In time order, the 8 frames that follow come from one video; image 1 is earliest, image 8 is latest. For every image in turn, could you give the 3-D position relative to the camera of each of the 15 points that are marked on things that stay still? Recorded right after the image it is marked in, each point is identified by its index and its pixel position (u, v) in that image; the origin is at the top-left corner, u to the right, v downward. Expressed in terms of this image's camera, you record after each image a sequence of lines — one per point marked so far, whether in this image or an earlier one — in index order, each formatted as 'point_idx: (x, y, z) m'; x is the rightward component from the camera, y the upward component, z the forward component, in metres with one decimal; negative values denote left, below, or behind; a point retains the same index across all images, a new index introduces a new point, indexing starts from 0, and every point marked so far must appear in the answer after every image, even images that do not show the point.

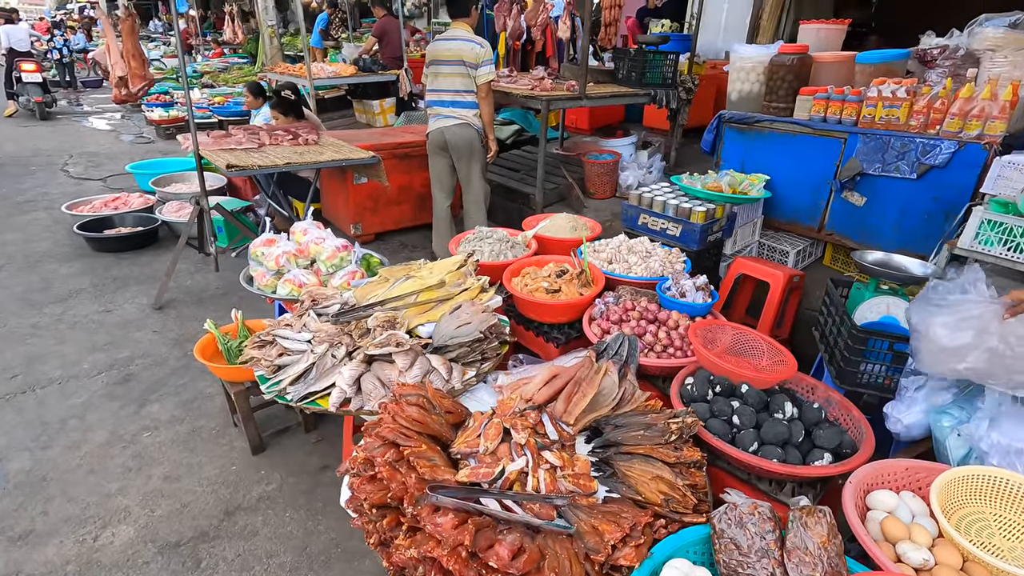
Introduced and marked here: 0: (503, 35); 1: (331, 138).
0: (-0.1, +3.4, +7.2) m
1: (-1.5, +1.3, +4.5) m
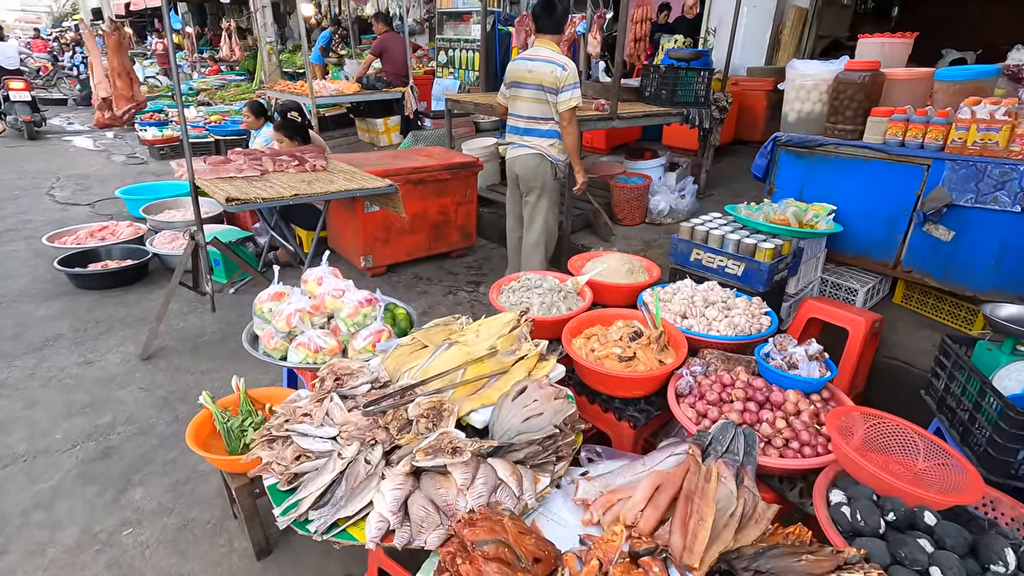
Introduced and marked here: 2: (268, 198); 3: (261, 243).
0: (+0.1, +3.0, +6.9) m
1: (-1.3, +0.9, +4.1) m
2: (-1.4, +0.5, +3.1) m
3: (-2.3, +0.4, +4.8) m
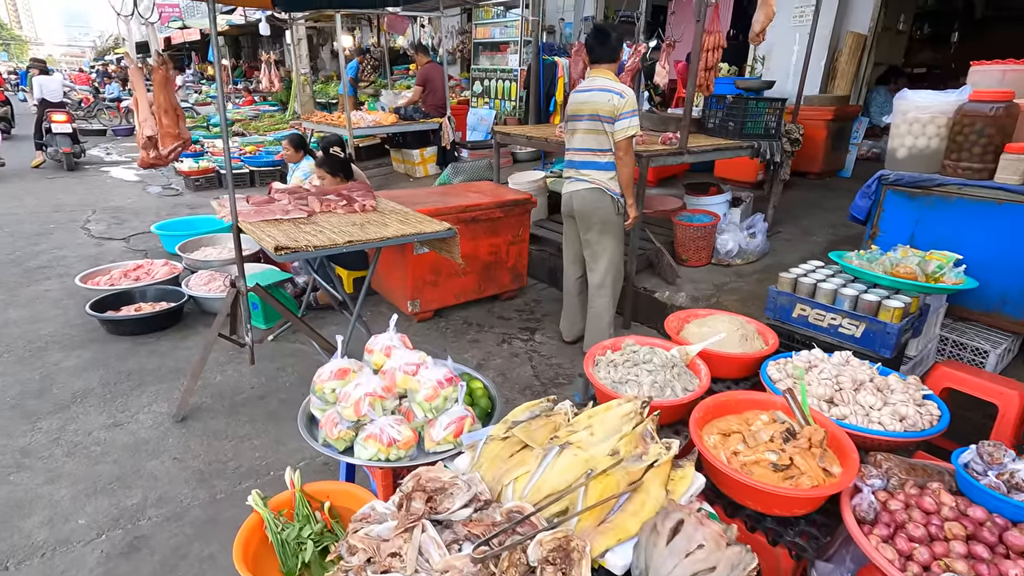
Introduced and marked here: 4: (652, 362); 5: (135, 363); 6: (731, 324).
0: (+0.6, +2.6, +6.6) m
1: (-0.9, +0.6, +3.8) m
2: (-1.0, +0.2, +2.8) m
3: (-1.8, 0.0, +4.5) m
4: (+0.5, -0.3, +2.0) m
5: (-2.5, -0.5, +3.5) m
6: (+0.9, -0.1, +2.3) m
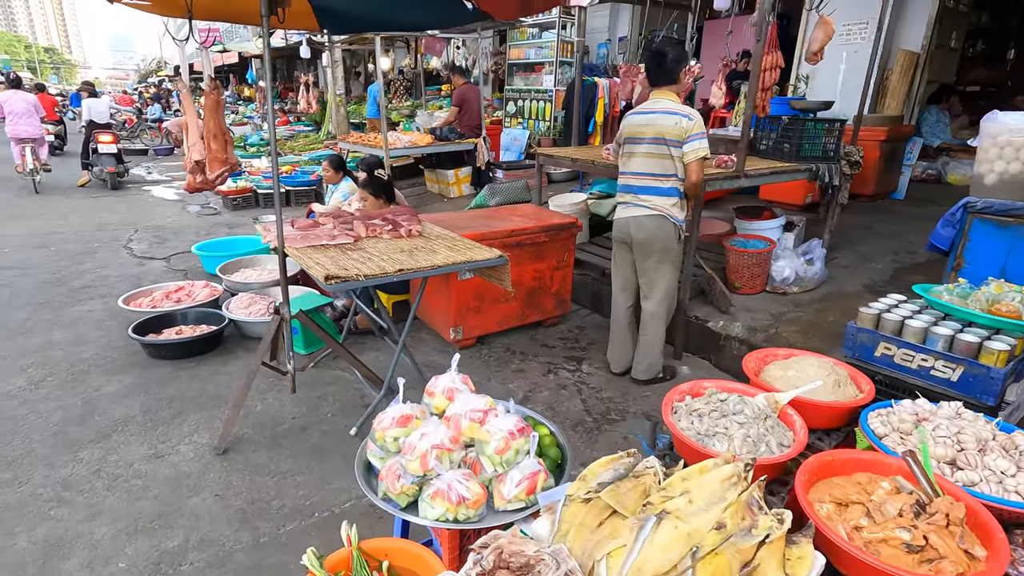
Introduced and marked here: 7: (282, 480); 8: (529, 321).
0: (+1.1, +2.3, +6.5) m
1: (-0.5, +0.4, +3.7) m
2: (-0.7, +0.1, +2.7) m
3: (-1.4, -0.2, +4.4) m
4: (+0.8, -0.4, +1.8) m
5: (-2.2, -0.7, +3.5) m
6: (+1.2, -0.3, +2.1) m
7: (-1.2, -1.0, +2.7) m
8: (+0.1, -0.3, +4.4) m
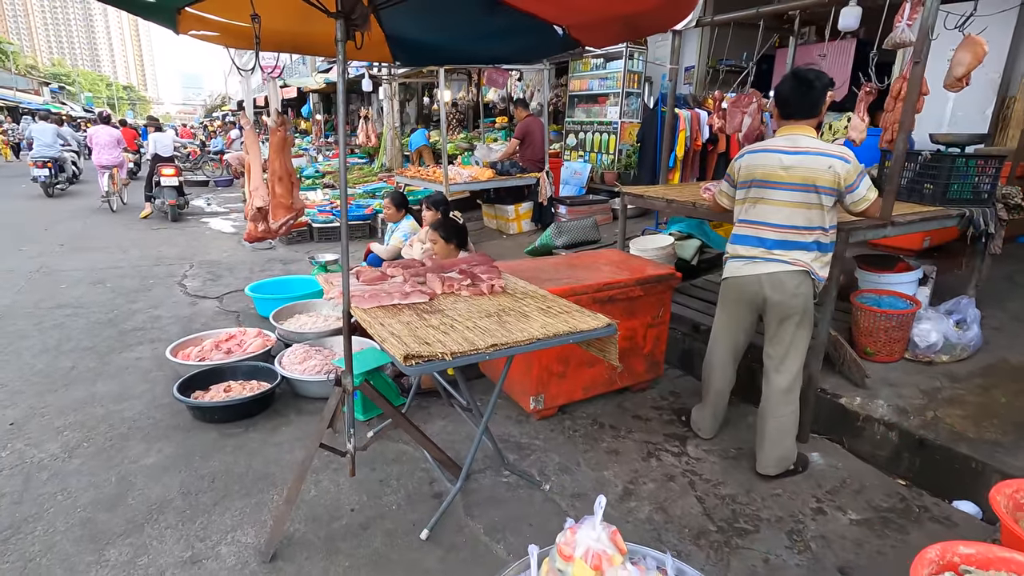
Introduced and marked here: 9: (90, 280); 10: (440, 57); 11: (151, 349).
0: (+1.9, +1.7, +5.9) m
1: (+0.1, 0.0, +3.1) m
2: (-0.2, -0.2, +2.1) m
3: (-0.8, -0.6, +3.9) m
4: (+1.2, -0.7, +1.1) m
5: (-1.7, -1.0, +3.0) m
6: (+1.6, -0.6, +1.4) m
7: (-0.7, -1.3, +2.1) m
8: (+0.7, -0.7, +3.8) m
9: (-5.0, +0.1, +6.4) m
10: (-0.6, +1.8, +4.2) m
11: (-3.1, -0.5, +4.5) m
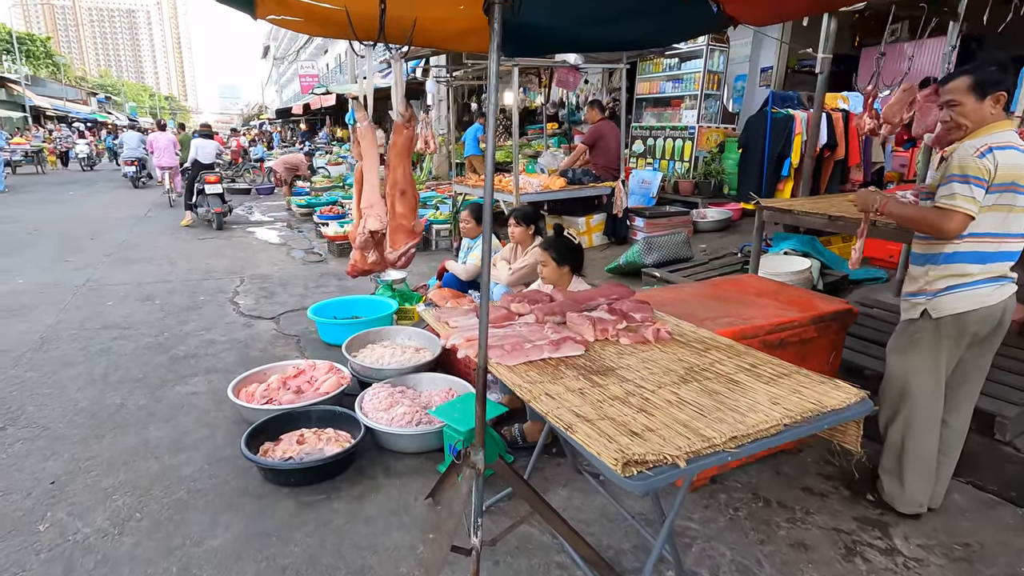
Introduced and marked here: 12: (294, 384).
0: (+2.8, +1.5, +5.2) m
1: (+0.8, -0.2, +2.4) m
2: (+0.5, -0.4, +1.5) m
3: (0.0, -0.8, +3.3) m
4: (+1.8, -0.9, +0.4) m
5: (-0.9, -1.2, +2.4) m
6: (+2.3, -0.8, +0.6) m
7: (0.0, -1.4, +1.5) m
8: (+1.5, -0.9, +3.0) m
9: (-4.1, -0.1, +5.9) m
10: (+0.2, +1.6, +3.5) m
11: (-2.3, -0.7, +4.0) m
12: (-1.5, -0.6, +3.6) m
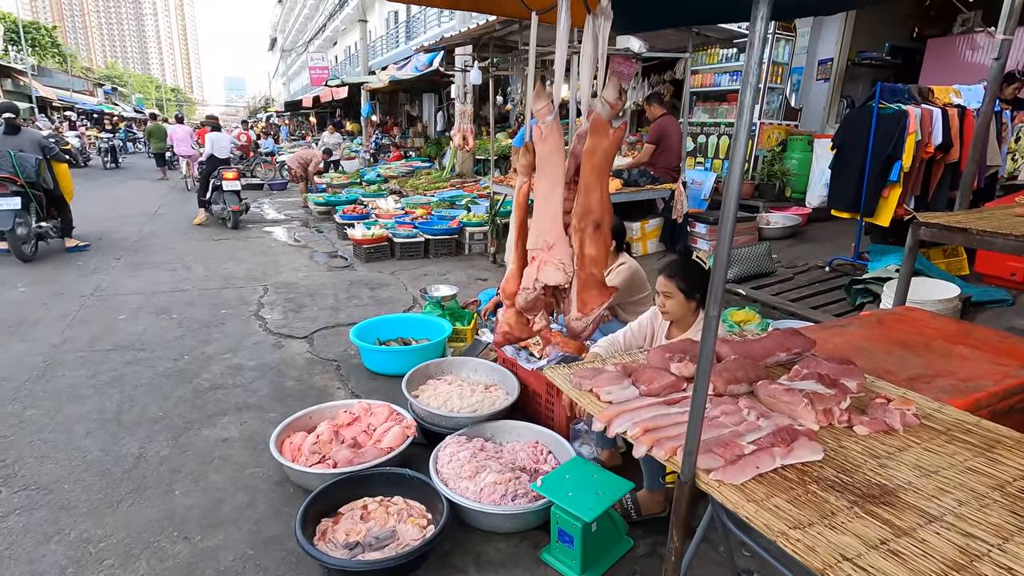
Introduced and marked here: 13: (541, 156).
0: (+3.4, +1.3, +4.5) m
1: (+1.3, -0.4, +1.8) m
2: (+1.0, -0.6, +0.8) m
3: (+0.5, -0.9, +2.6) m
4: (+2.3, -1.1, -0.3) m
5: (-0.4, -1.3, +1.8) m
6: (+2.8, -1.0, -0.1) m
7: (+0.5, -1.6, +0.8) m
8: (+2.1, -1.1, +2.4) m
9: (-3.6, -0.2, +5.3) m
10: (+0.8, +1.4, +2.8) m
11: (-1.7, -0.9, +3.3) m
12: (-0.9, -0.8, +2.9) m
13: (+0.1, +0.5, +2.2) m
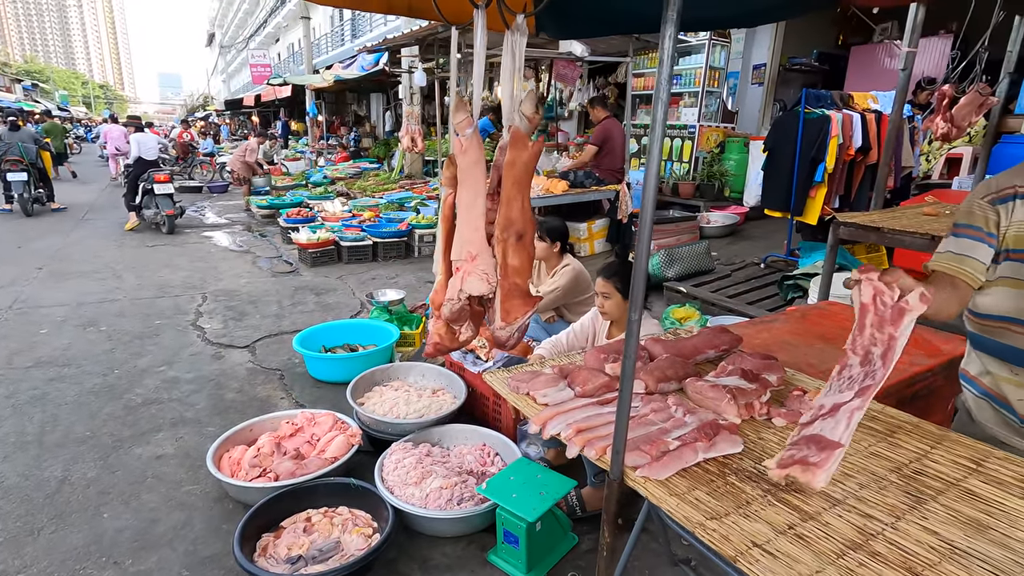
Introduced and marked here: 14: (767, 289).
0: (+2.9, +1.3, +4.8) m
1: (+1.1, -0.3, +1.9) m
2: (+0.9, -0.6, +0.9) m
3: (+0.2, -1.0, +2.7) m
4: (+2.3, -1.1, -0.1) m
5: (-0.6, -1.4, +1.7) m
6: (+2.8, -1.0, +0.2) m
7: (+0.4, -1.7, +0.9) m
8: (+1.8, -1.1, +2.5) m
9: (-4.1, -0.3, +5.0) m
10: (+0.5, +1.4, +2.9) m
11: (-2.0, -0.9, +3.2) m
12: (-1.2, -0.9, +2.8) m
13: (-0.2, +0.5, +2.2) m
14: (+2.3, 0.0, +4.9) m
